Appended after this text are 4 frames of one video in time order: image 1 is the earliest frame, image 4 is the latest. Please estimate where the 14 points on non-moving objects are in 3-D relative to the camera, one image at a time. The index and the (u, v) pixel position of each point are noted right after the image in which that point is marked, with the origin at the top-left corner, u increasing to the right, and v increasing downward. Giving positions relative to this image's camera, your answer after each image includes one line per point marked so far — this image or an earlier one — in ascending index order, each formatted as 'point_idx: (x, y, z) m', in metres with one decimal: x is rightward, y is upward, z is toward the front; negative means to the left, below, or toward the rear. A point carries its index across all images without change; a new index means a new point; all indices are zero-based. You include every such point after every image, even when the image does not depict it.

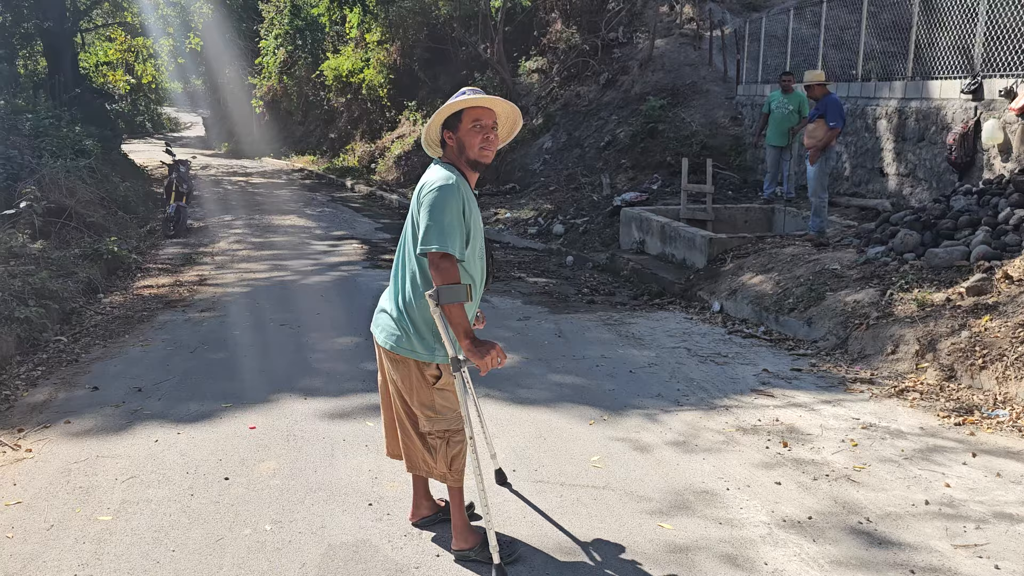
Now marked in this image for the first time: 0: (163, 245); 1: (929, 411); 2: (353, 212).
0: (-5.4, +0.7, +13.2) m
1: (+2.4, -0.7, +5.0) m
2: (-3.5, +1.7, +18.4) m
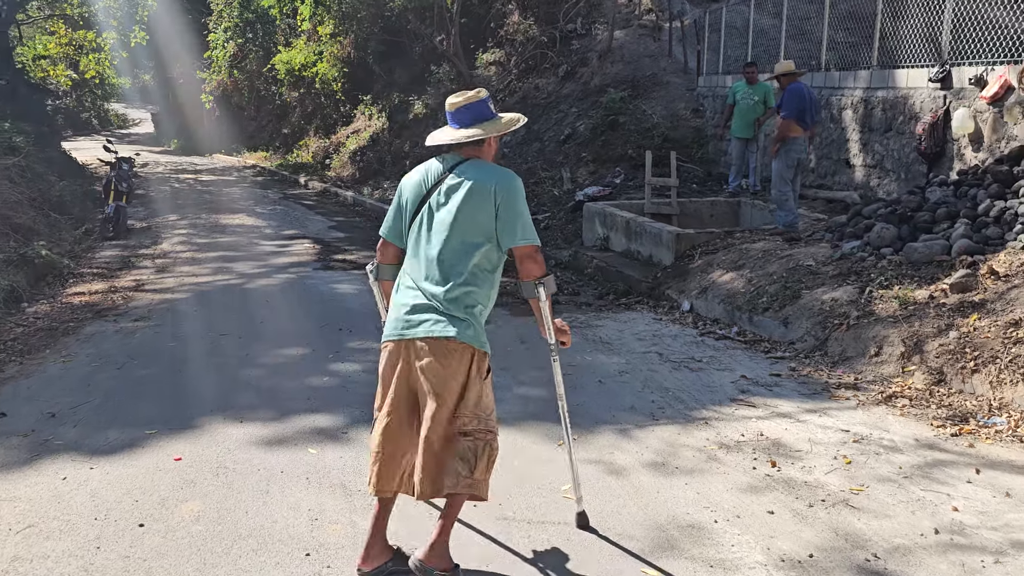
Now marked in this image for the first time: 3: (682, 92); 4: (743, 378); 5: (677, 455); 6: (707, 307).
0: (-6.0, +0.6, +12.4) m
1: (+2.2, -0.7, +4.6) m
2: (-4.3, +1.6, +17.8) m
3: (+3.3, +3.9, +16.7) m
4: (+1.5, -0.6, +5.4) m
5: (+0.8, -0.8, +4.1) m
6: (+1.7, -0.2, +7.5) m
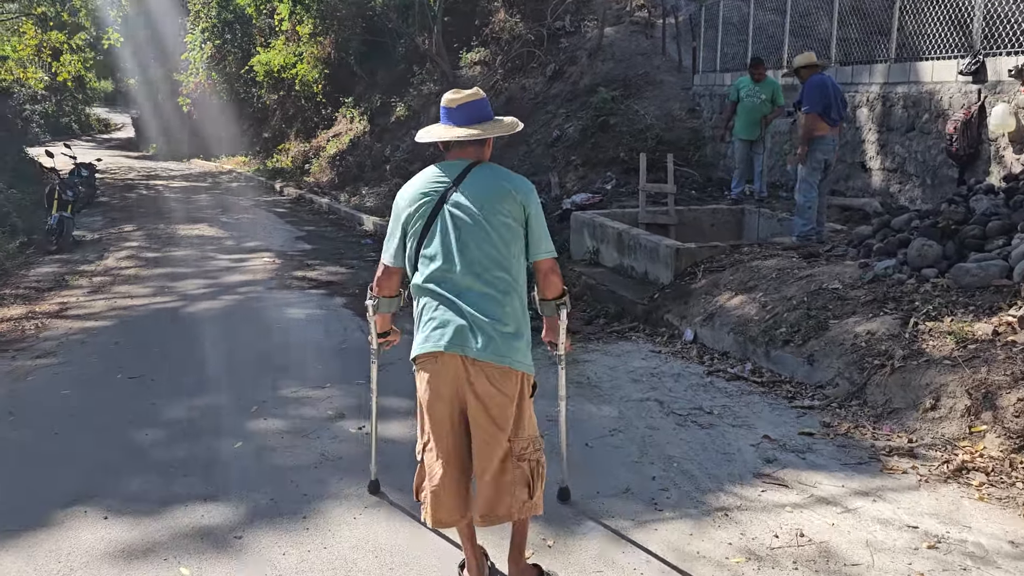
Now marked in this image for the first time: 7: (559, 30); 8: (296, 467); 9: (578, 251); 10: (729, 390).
0: (-6.3, +0.3, +11.2) m
1: (+2.1, -0.9, +3.5) m
2: (-4.6, +1.4, +16.6) m
3: (+3.0, +3.6, +15.6) m
4: (+1.3, -0.8, +4.3) m
5: (+0.6, -1.0, +3.0) m
6: (+1.5, -0.4, +6.3) m
7: (+1.1, +5.9, +19.4) m
8: (-1.0, -0.8, +4.0) m
9: (+0.8, +0.4, +9.8) m
10: (+1.4, -0.6, +5.3) m
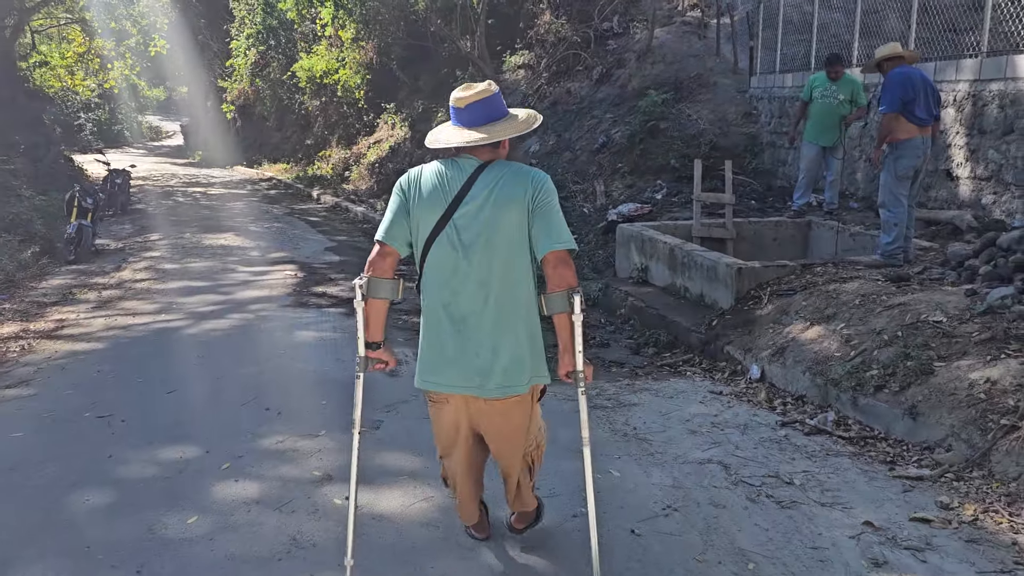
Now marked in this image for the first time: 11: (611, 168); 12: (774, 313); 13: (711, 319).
0: (-5.8, +0.2, +10.6) m
1: (+2.1, -1.1, +2.5) m
2: (-3.8, +1.1, +15.9) m
3: (+3.8, +3.3, +14.5) m
4: (+1.4, -0.9, +3.3) m
5: (+0.7, -1.2, +2.0) m
6: (+1.7, -0.6, +5.3) m
7: (+2.0, +5.6, +18.5) m
8: (-0.9, -1.0, +3.1) m
9: (+1.2, +0.2, +8.8) m
10: (+1.5, -0.8, +4.3) m
11: (+1.6, +1.9, +13.7) m
12: (+1.9, -0.2, +6.1) m
13: (+1.6, -0.2, +6.7) m
